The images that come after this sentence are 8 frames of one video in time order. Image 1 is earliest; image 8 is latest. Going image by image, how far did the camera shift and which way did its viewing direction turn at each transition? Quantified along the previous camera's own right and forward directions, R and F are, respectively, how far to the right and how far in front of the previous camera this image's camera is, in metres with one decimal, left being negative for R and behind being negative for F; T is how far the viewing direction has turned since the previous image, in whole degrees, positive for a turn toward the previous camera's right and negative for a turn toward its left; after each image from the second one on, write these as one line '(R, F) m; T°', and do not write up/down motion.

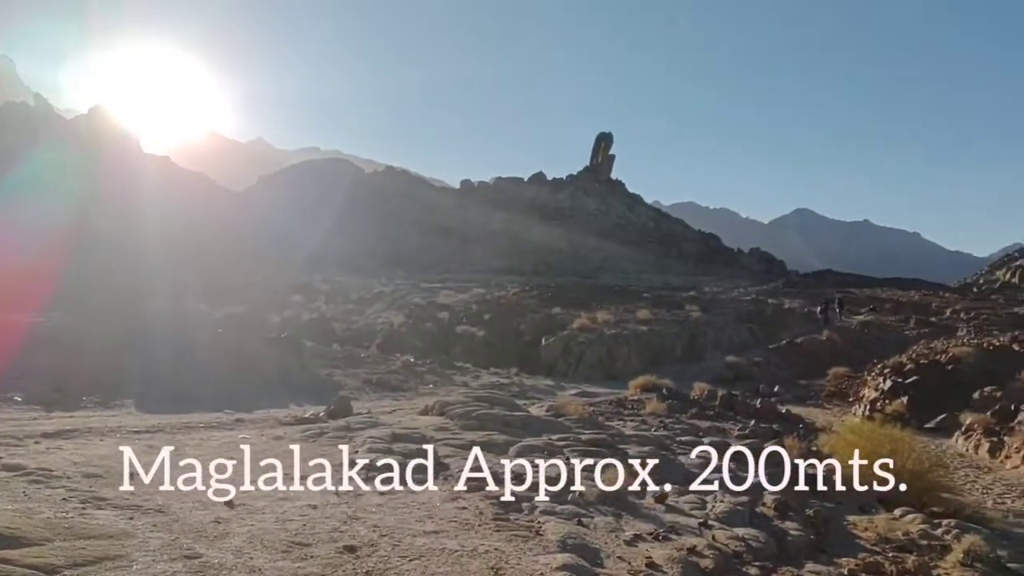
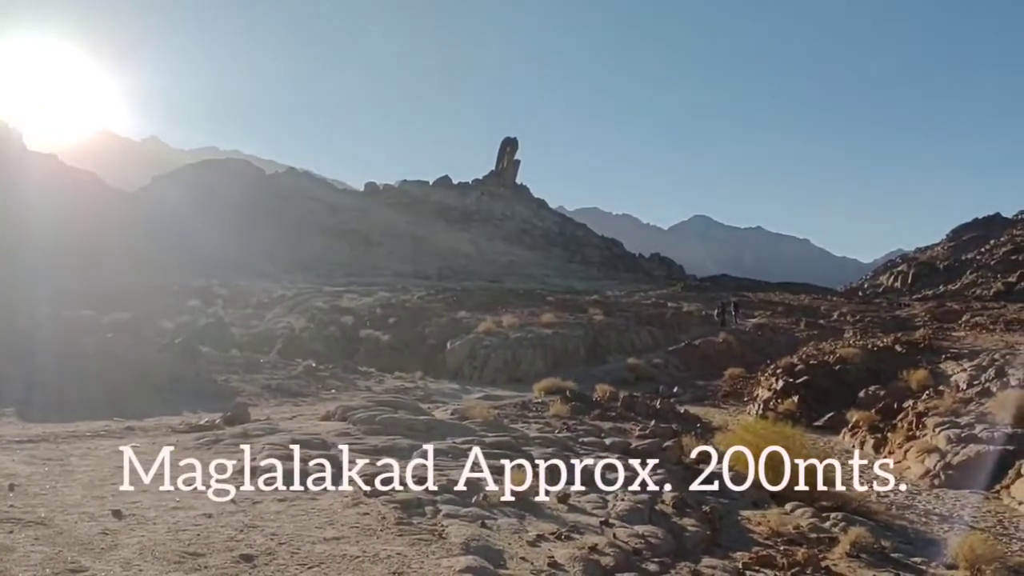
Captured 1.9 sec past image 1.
(0.0, 0.0) m; +6°
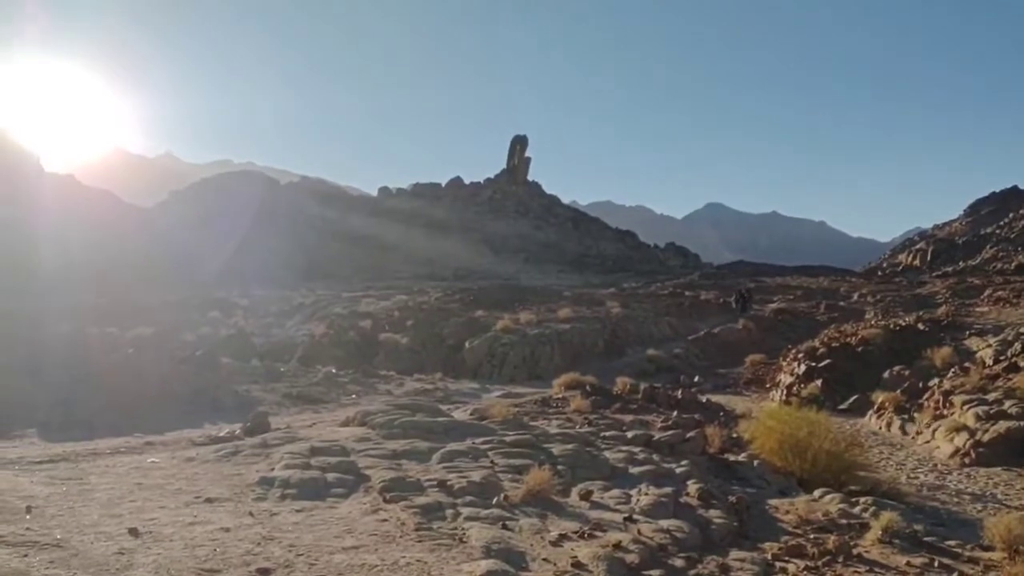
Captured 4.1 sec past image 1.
(0.0, +0.1) m; -1°
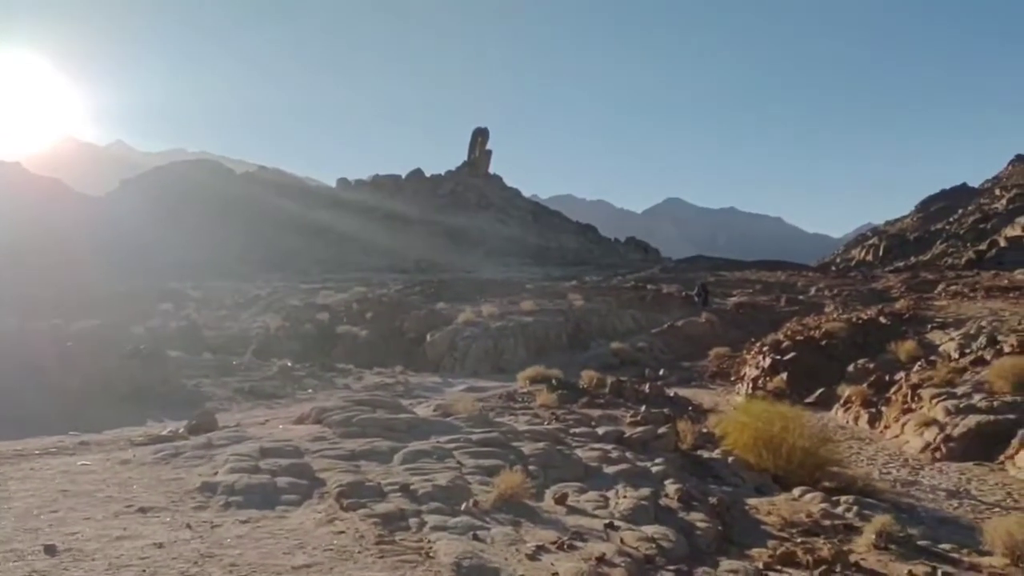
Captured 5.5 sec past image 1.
(-0.1, +0.6) m; +3°
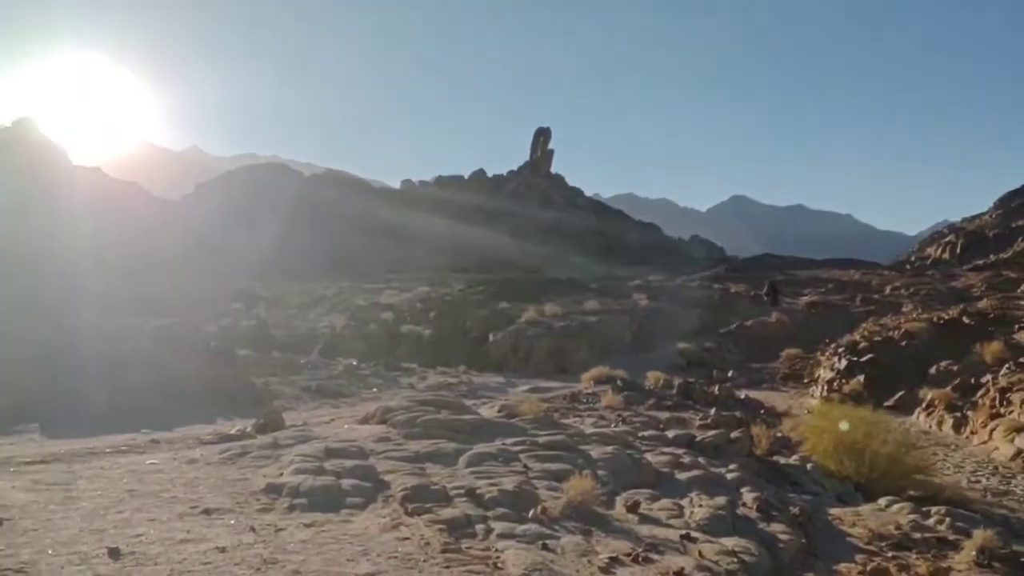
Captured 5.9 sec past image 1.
(0.0, +0.2) m; -4°
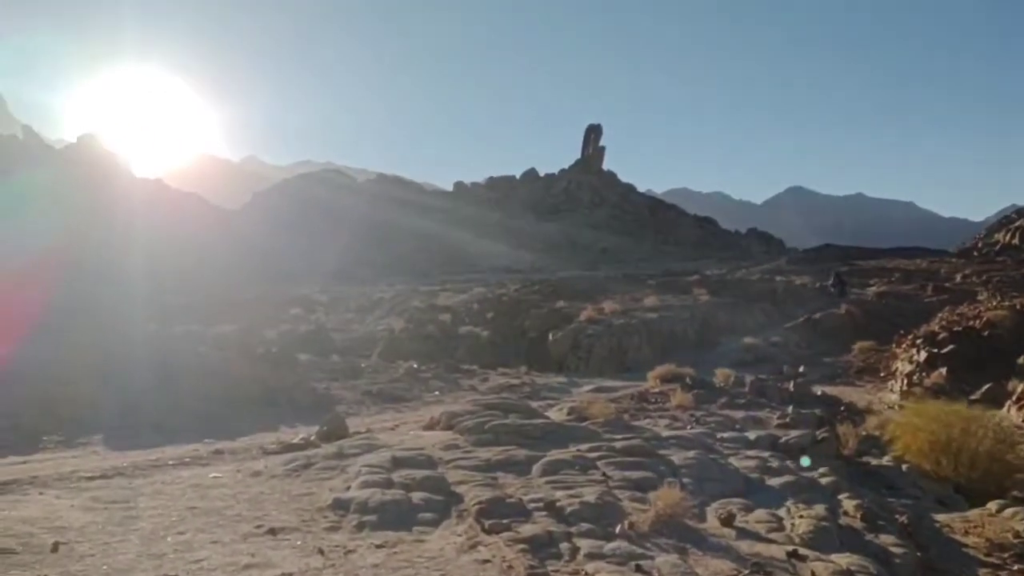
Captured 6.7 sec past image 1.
(-0.2, +0.5) m; -3°
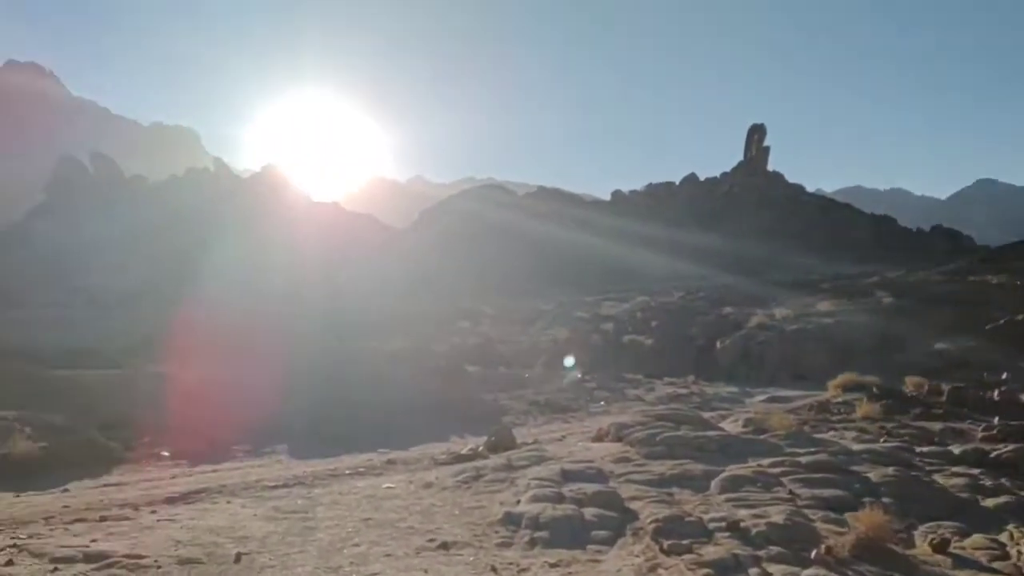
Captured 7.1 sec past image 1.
(-0.1, +0.3) m; -10°
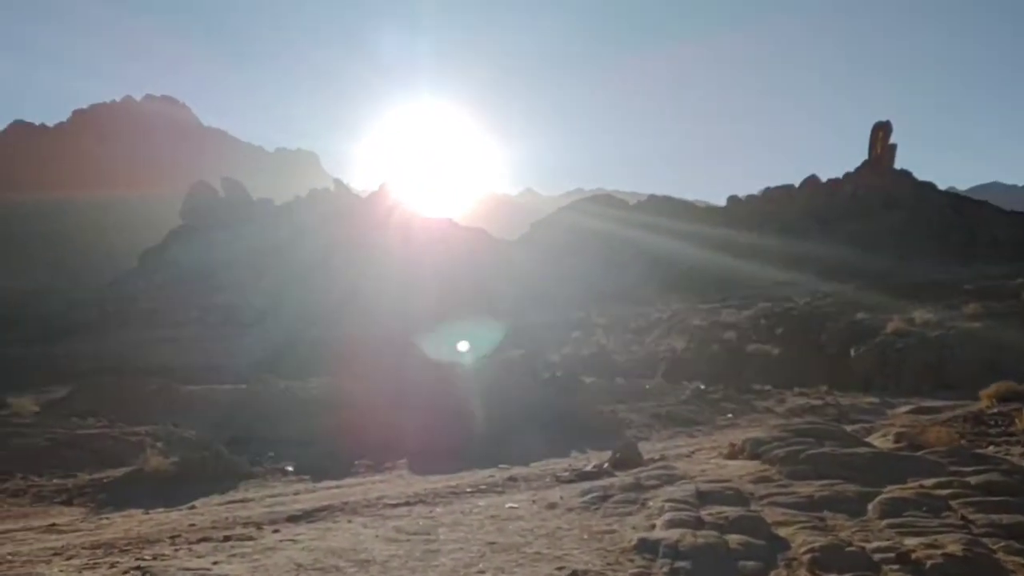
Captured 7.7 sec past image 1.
(-0.1, +0.4) m; -7°
